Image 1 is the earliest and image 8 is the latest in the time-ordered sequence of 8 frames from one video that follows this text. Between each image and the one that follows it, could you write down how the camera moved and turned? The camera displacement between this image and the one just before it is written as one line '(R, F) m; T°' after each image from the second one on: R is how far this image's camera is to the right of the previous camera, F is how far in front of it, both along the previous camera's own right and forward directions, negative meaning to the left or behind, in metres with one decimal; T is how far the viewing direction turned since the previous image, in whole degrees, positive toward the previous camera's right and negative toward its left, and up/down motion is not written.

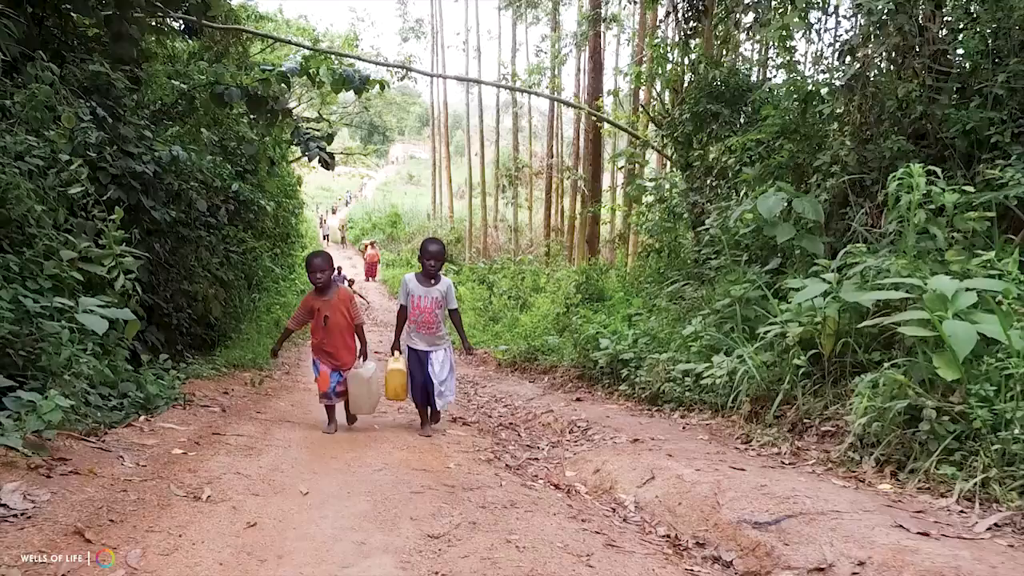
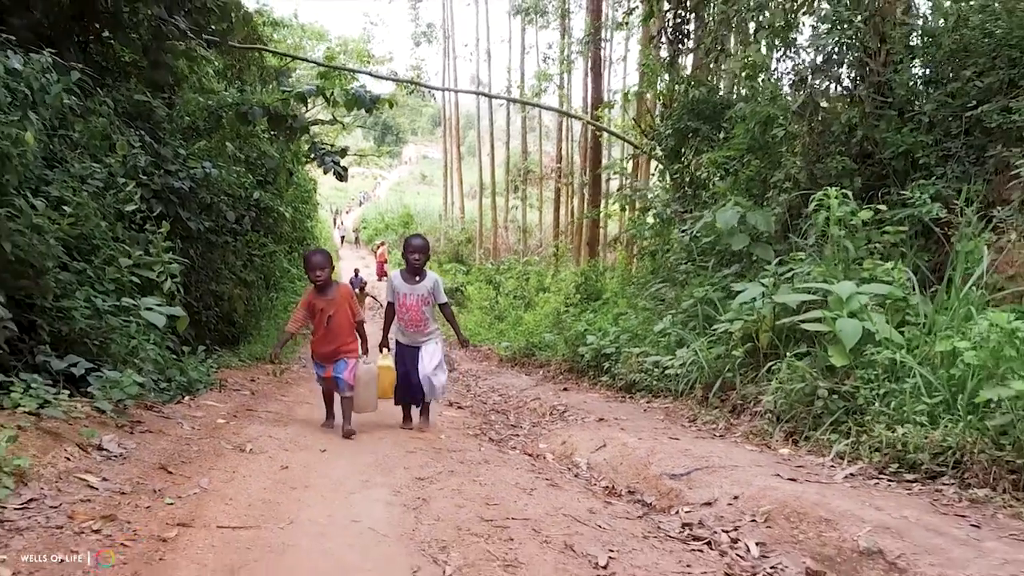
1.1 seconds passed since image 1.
(+0.2, -0.9) m; -1°
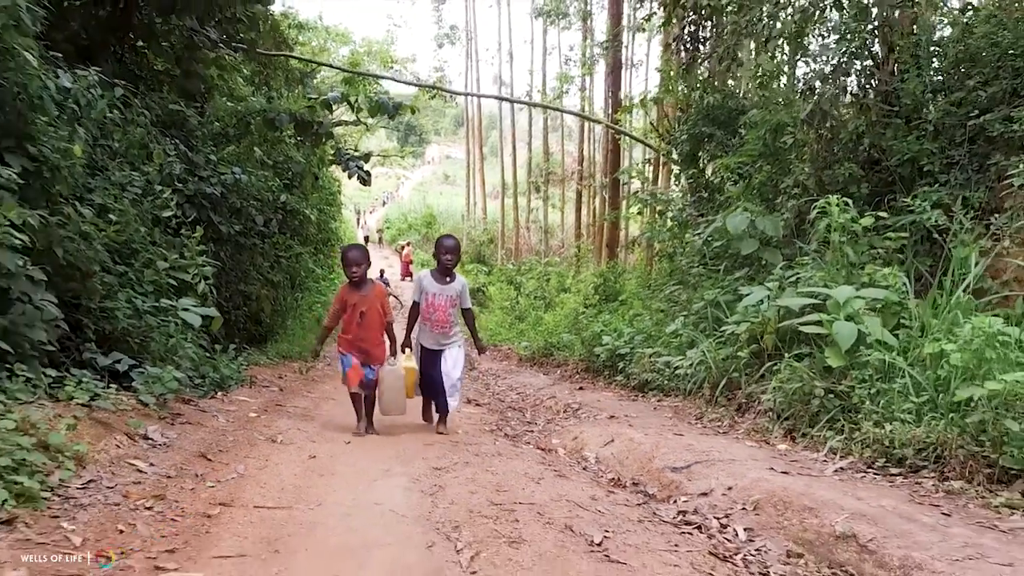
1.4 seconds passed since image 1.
(+0.1, -0.3) m; -1°
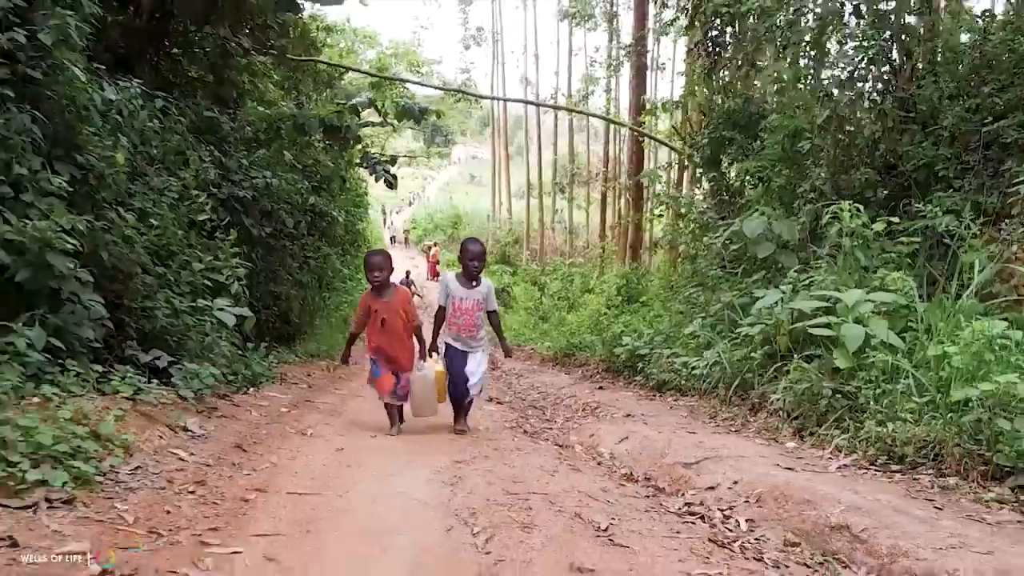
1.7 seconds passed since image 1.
(0.0, -0.2) m; -2°
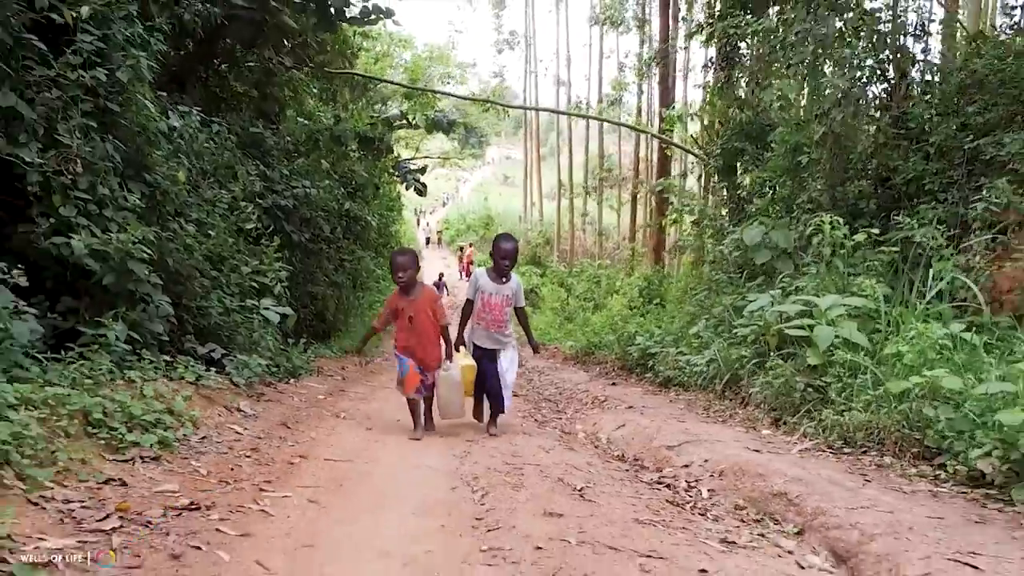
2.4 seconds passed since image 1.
(+0.2, -0.7) m; -2°
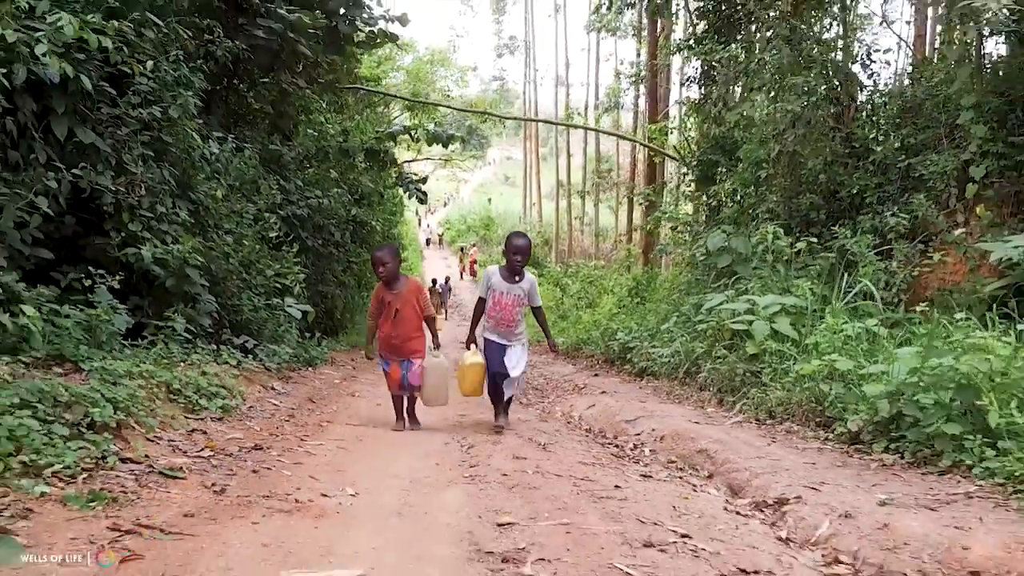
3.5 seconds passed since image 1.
(+0.1, -1.0) m; 0°
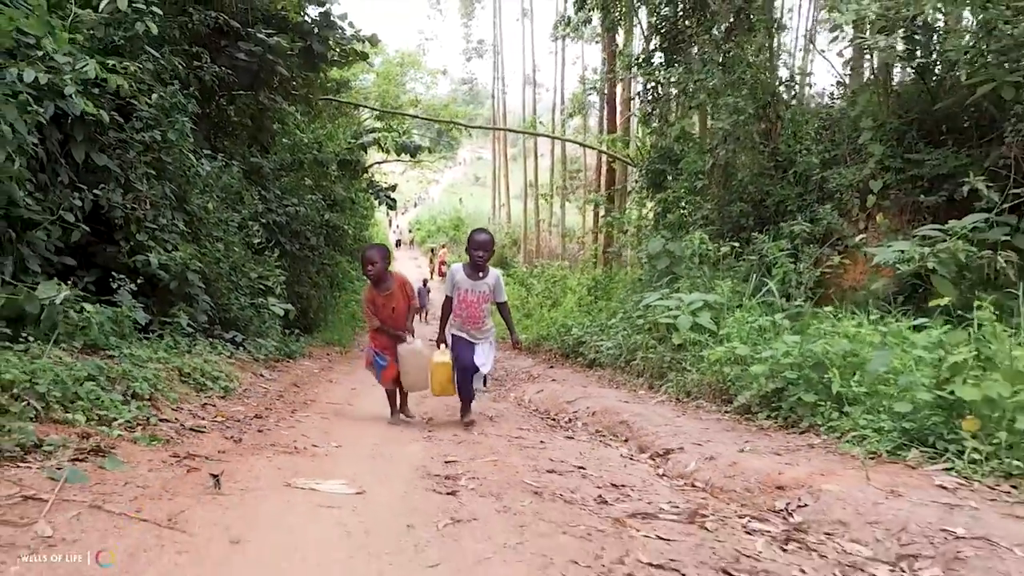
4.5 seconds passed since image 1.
(+0.1, -1.0) m; +2°
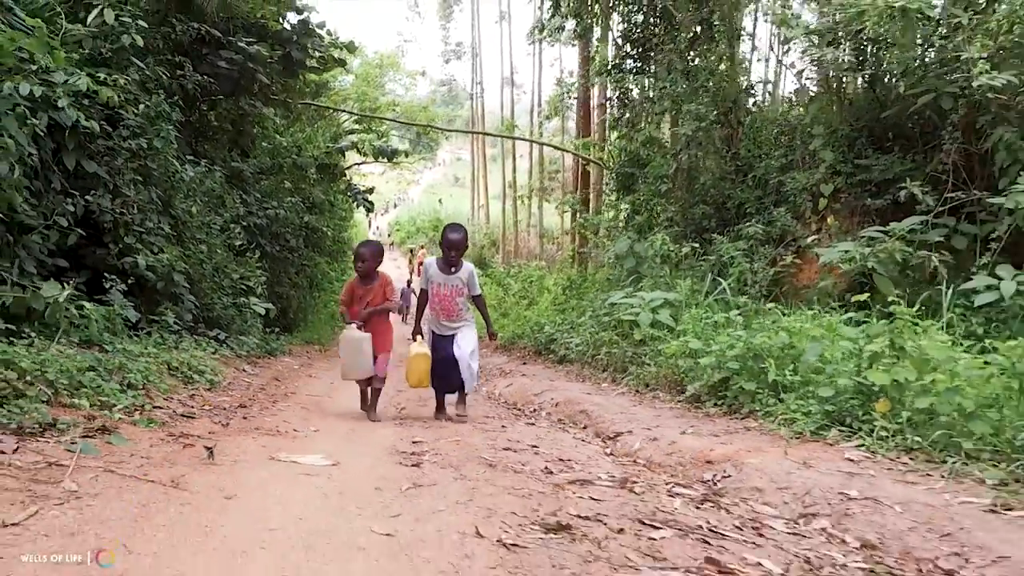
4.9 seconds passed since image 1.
(+0.1, -0.4) m; +1°
